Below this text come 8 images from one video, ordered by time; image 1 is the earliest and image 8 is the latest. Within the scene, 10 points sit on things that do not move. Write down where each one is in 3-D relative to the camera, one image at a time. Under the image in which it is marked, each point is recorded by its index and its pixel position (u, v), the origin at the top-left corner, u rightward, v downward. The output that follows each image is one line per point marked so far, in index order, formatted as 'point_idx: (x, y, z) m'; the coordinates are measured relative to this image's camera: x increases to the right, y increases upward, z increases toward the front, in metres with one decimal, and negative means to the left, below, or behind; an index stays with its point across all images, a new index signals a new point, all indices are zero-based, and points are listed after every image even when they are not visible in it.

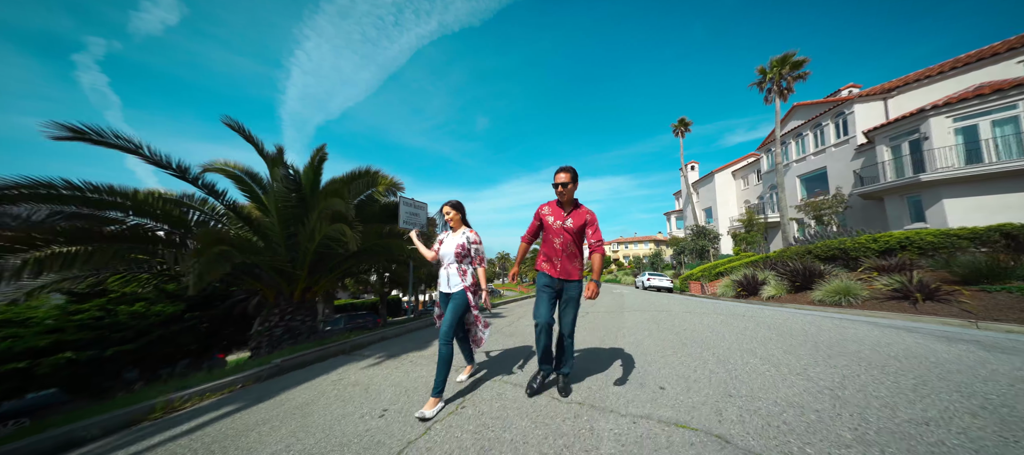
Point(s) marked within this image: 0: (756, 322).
0: (+5.7, -2.1, +6.4) m
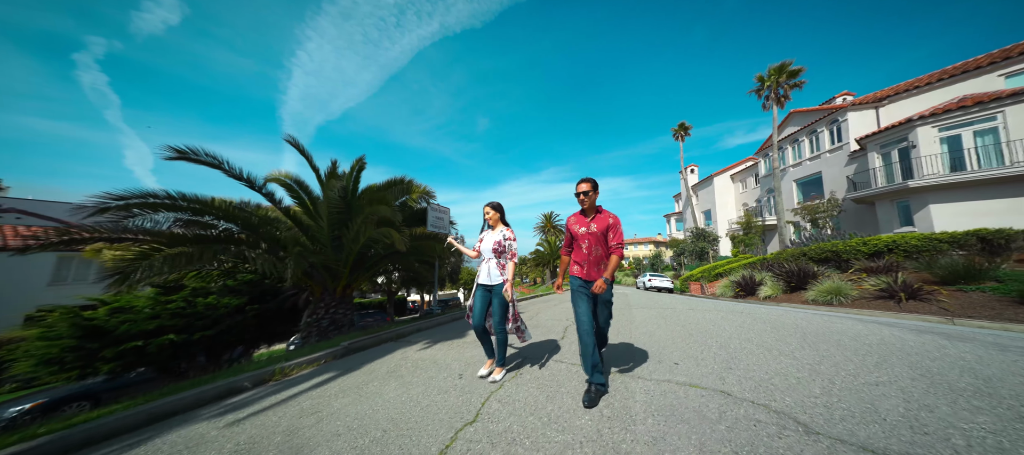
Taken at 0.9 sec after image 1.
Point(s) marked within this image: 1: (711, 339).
0: (+6.2, -2.3, +7.1) m
1: (+3.3, -1.8, +4.5) m
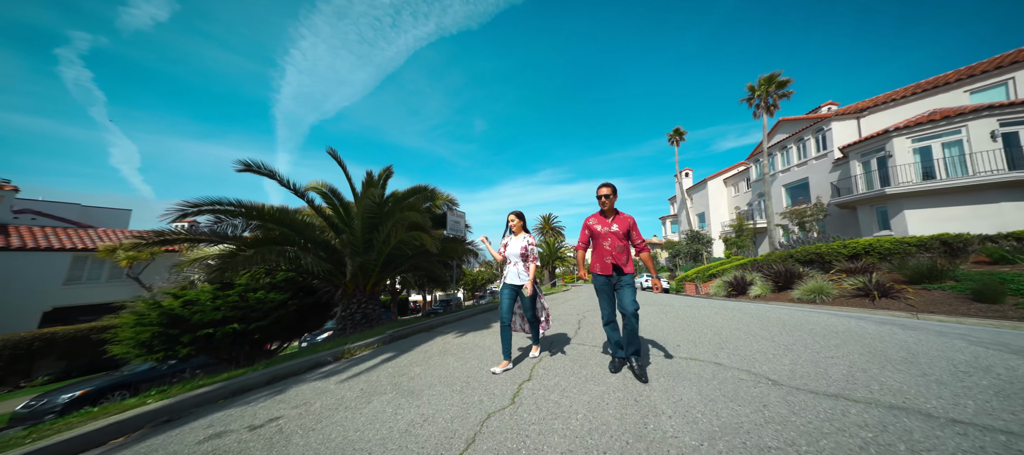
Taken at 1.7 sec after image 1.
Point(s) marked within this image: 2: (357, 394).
0: (+6.5, -2.4, +8.0) m
1: (+3.7, -1.9, +5.3) m
2: (-1.5, -1.6, +2.7) m
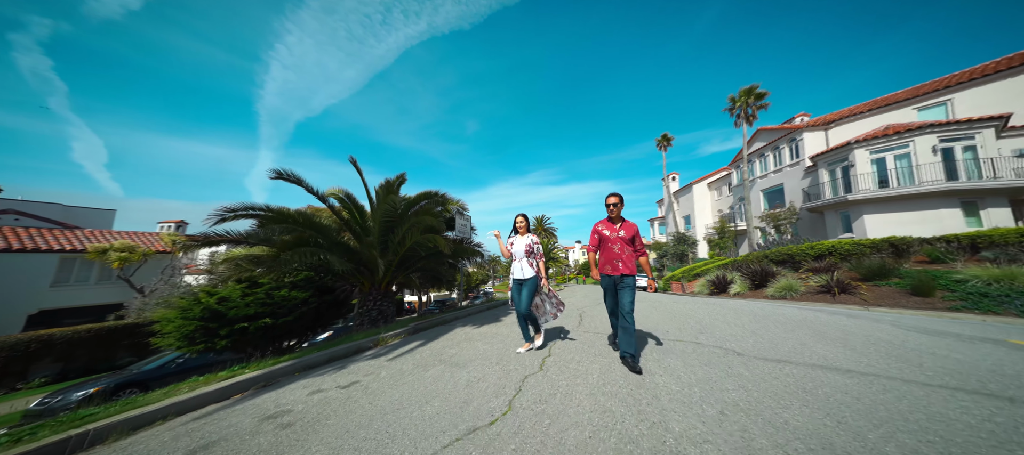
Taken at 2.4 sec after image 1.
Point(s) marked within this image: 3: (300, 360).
0: (+6.6, -2.5, +8.9) m
1: (+3.9, -2.0, +6.2) m
2: (-1.2, -1.7, +3.4) m
3: (-2.8, -1.8, +3.9) m
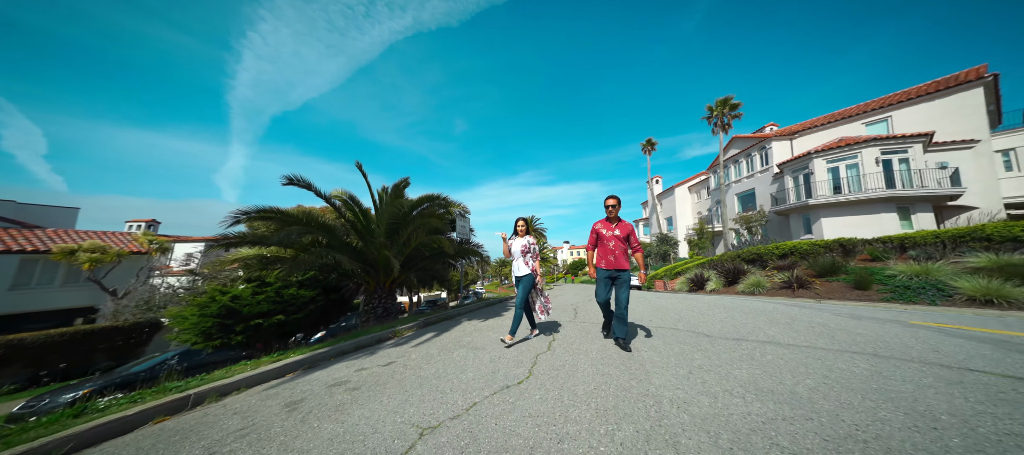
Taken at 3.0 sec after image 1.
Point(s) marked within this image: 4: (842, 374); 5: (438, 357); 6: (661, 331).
0: (+6.4, -2.6, +9.9) m
1: (+3.9, -2.0, +7.1) m
2: (-1.1, -1.7, +4.0) m
3: (-2.6, -1.8, +4.4) m
4: (+3.2, -1.4, +2.8) m
5: (-0.9, -1.7, +3.7) m
6: (+2.5, -1.8, +4.9) m
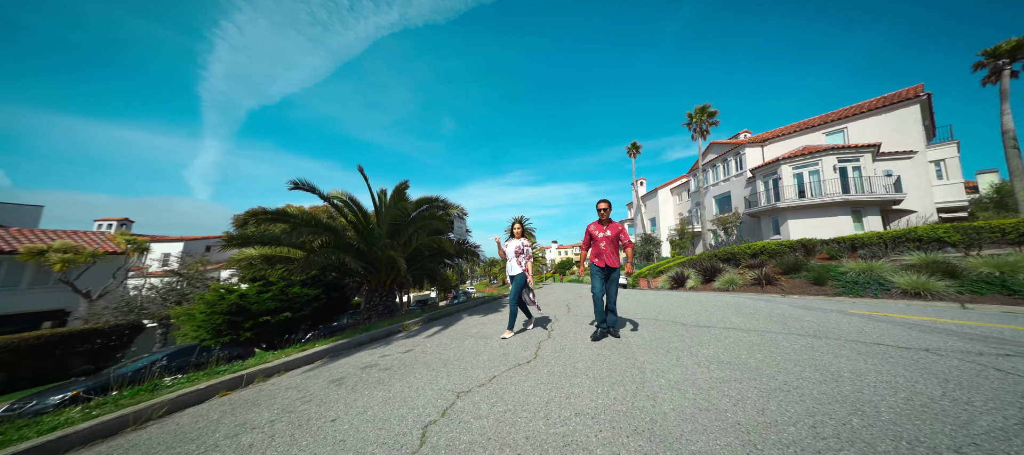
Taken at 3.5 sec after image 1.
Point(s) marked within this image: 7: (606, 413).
0: (+6.2, -2.6, +10.8) m
1: (+3.8, -2.1, +7.8) m
2: (-1.0, -1.8, +4.5) m
3: (-2.6, -1.9, +4.8) m
4: (+3.3, -1.5, +3.5) m
5: (-0.9, -1.7, +4.2) m
6: (+2.5, -1.8, +5.6) m
7: (+0.7, -1.4, +2.2) m
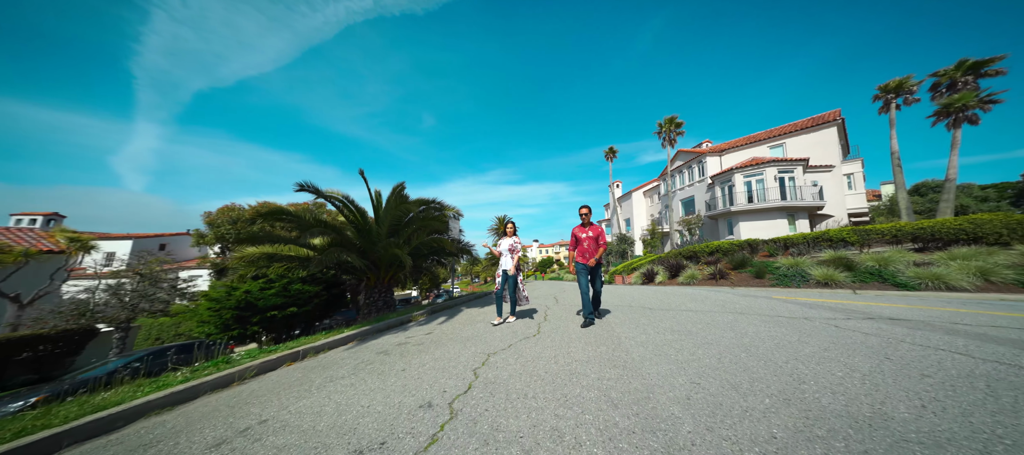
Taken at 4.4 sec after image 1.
0: (+5.6, -2.7, +12.2) m
1: (+3.5, -2.1, +9.0) m
2: (-1.0, -1.8, +5.3) m
3: (-2.7, -1.9, +5.6) m
4: (+3.4, -1.6, +4.8) m
5: (-0.9, -1.7, +5.0) m
6: (+2.4, -1.9, +6.7) m
7: (+0.9, -1.4, +3.2) m
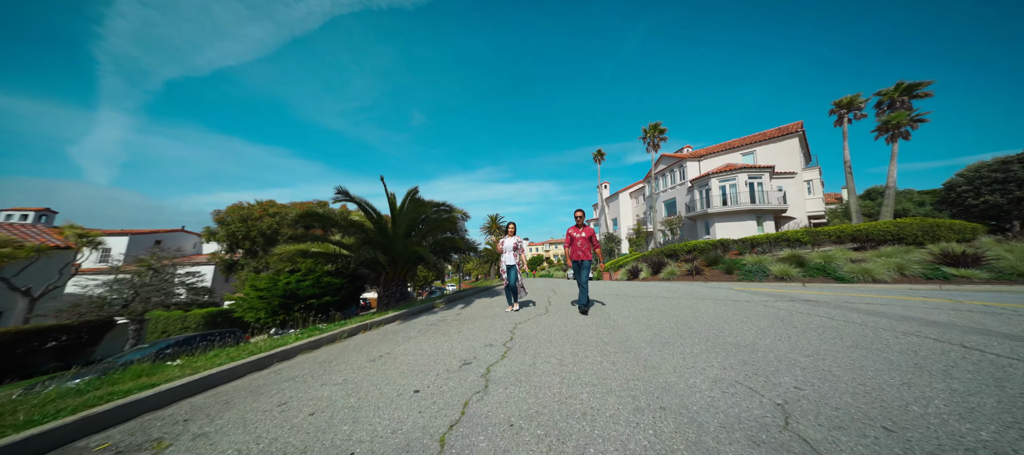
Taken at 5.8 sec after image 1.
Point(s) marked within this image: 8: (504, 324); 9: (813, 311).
0: (+5.6, -2.7, +13.7) m
1: (+3.6, -2.2, +10.4) m
2: (-0.8, -1.8, +6.6) m
3: (-2.4, -1.9, +6.7) m
4: (+3.6, -1.6, +6.1) m
5: (-0.6, -1.8, +6.3) m
6: (+2.6, -1.9, +8.1) m
7: (+1.2, -1.5, +4.5) m
8: (-0.1, -1.5, +4.6) m
9: (+4.9, -1.3, +4.7) m
